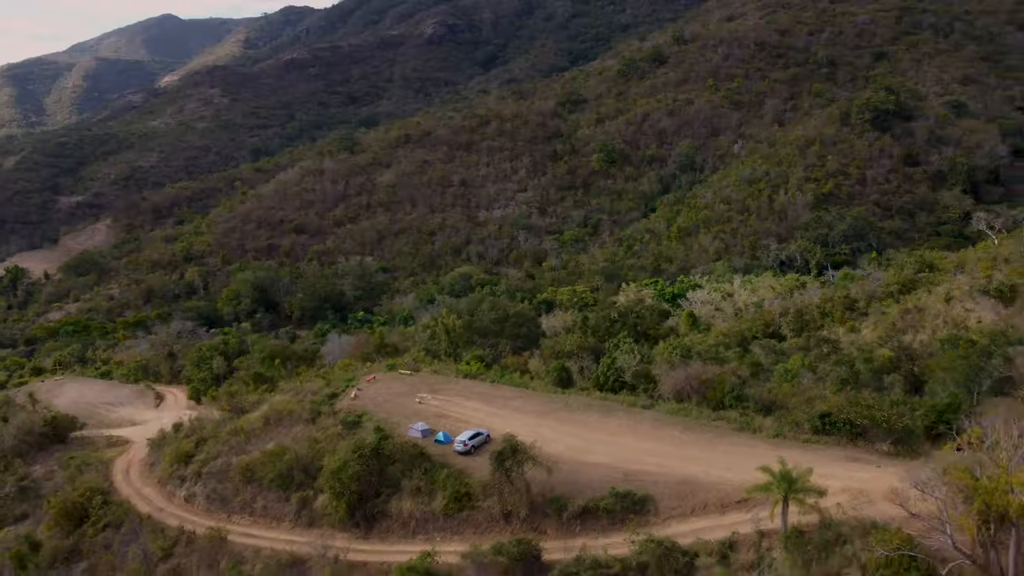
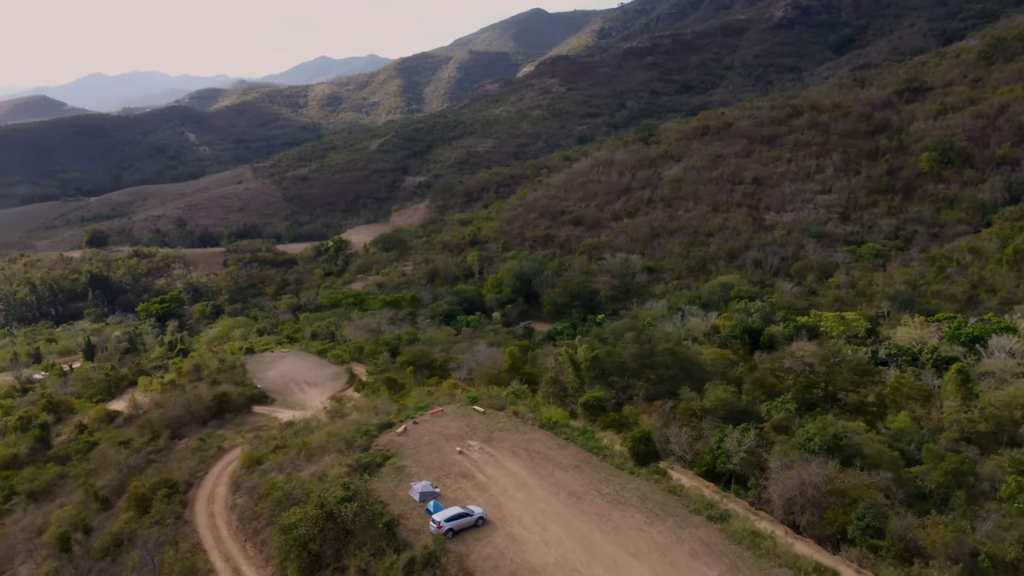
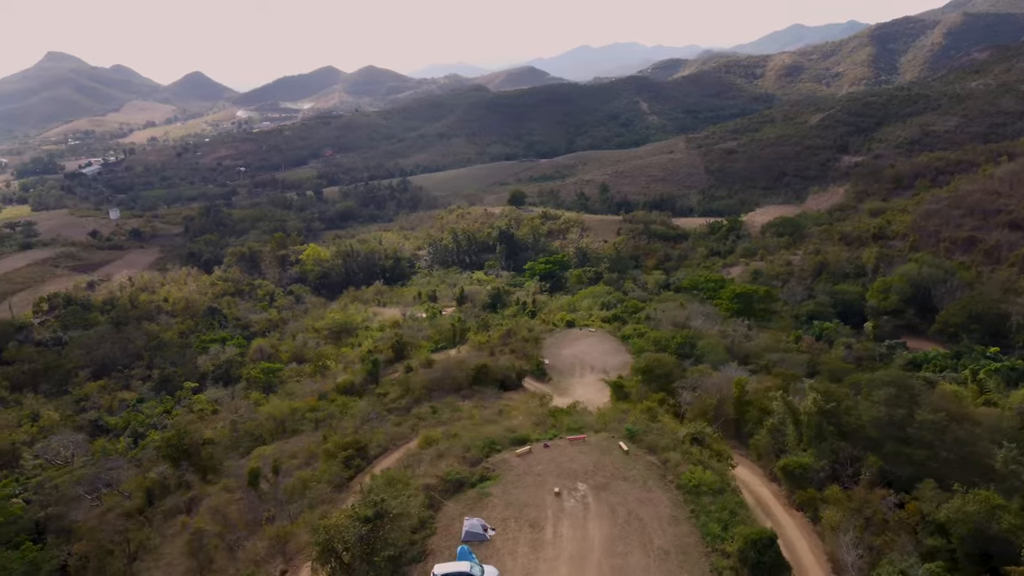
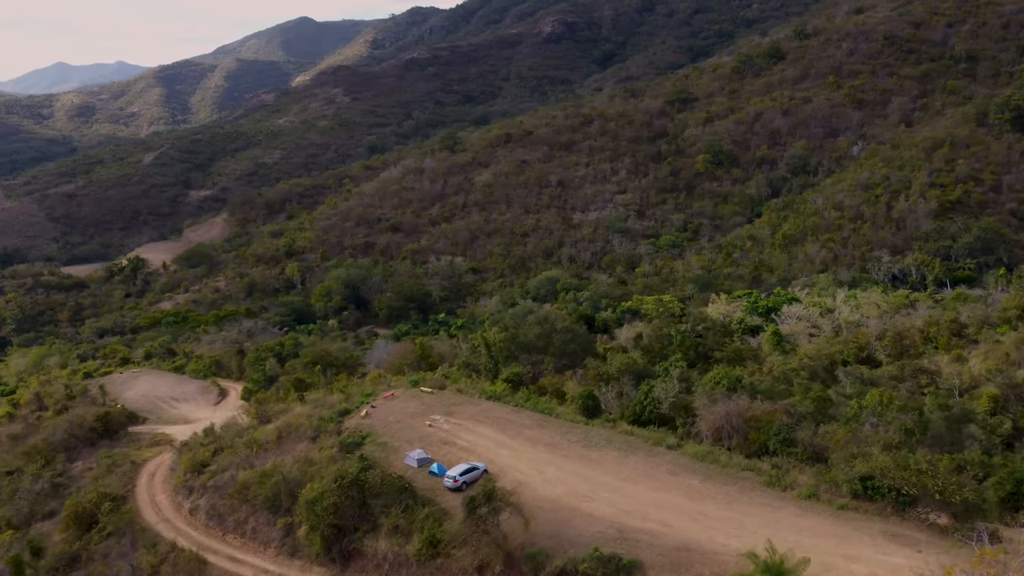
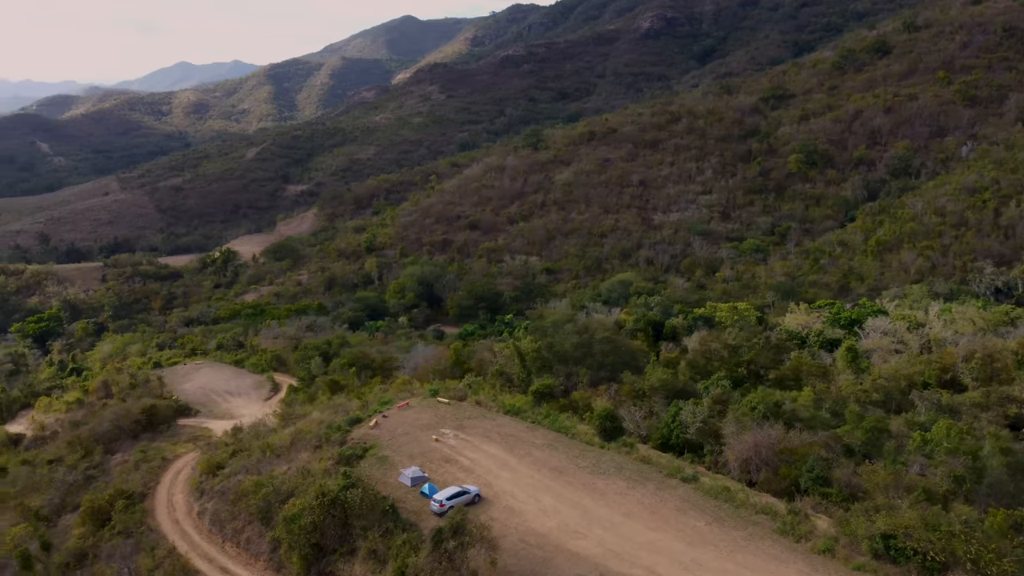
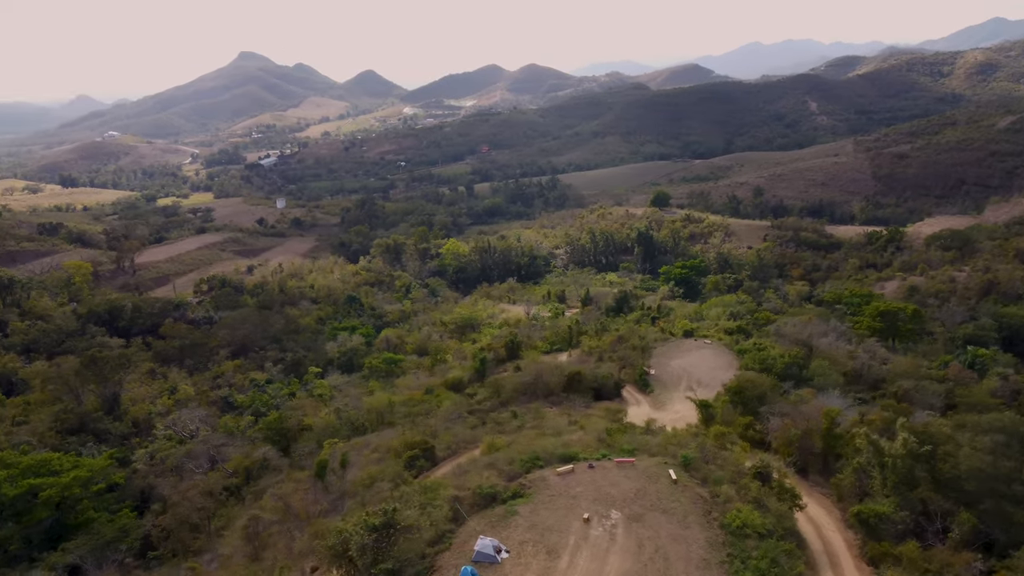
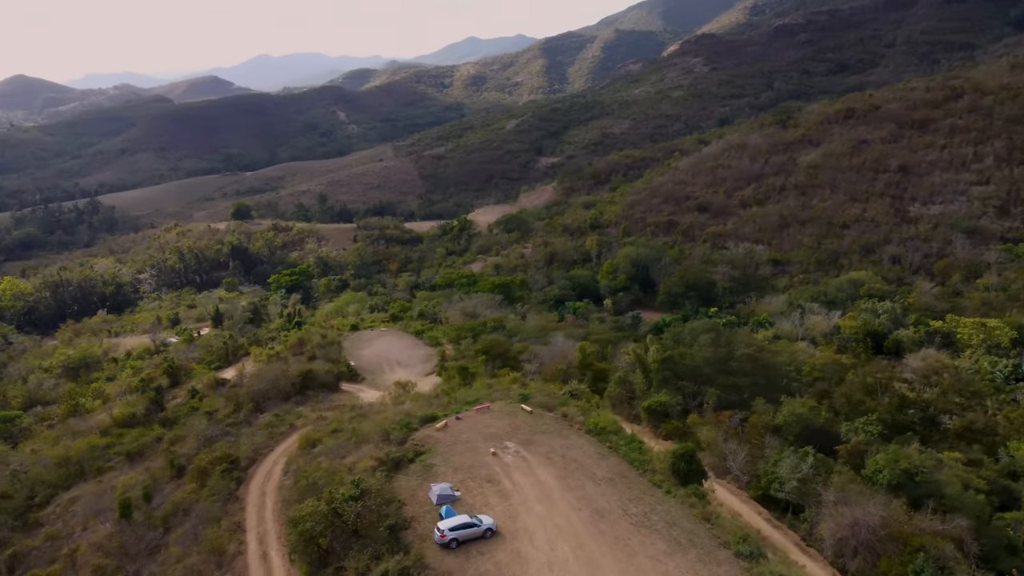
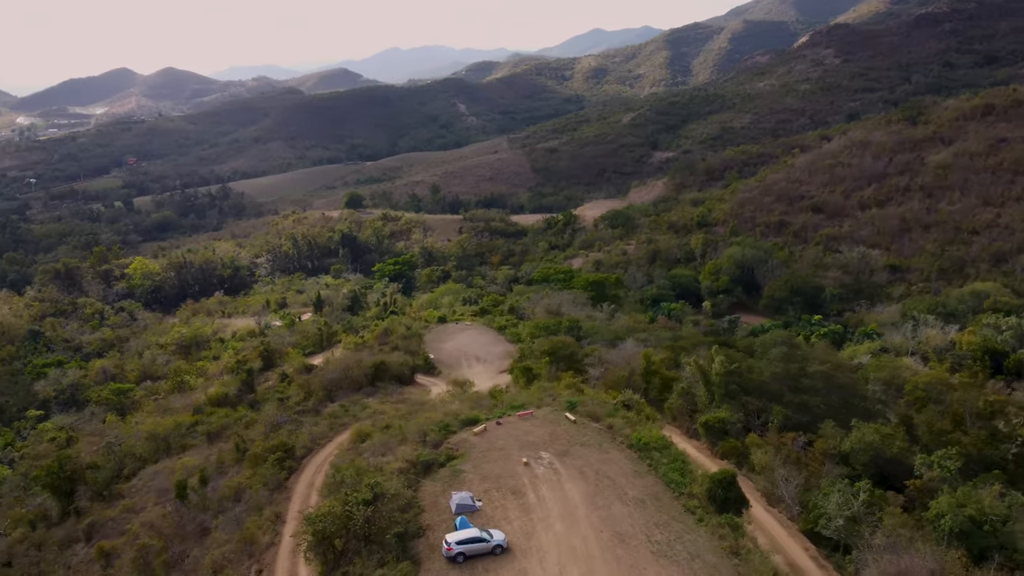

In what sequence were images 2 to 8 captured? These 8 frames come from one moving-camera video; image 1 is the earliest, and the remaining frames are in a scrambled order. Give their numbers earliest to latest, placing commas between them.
4, 5, 2, 7, 8, 3, 6
